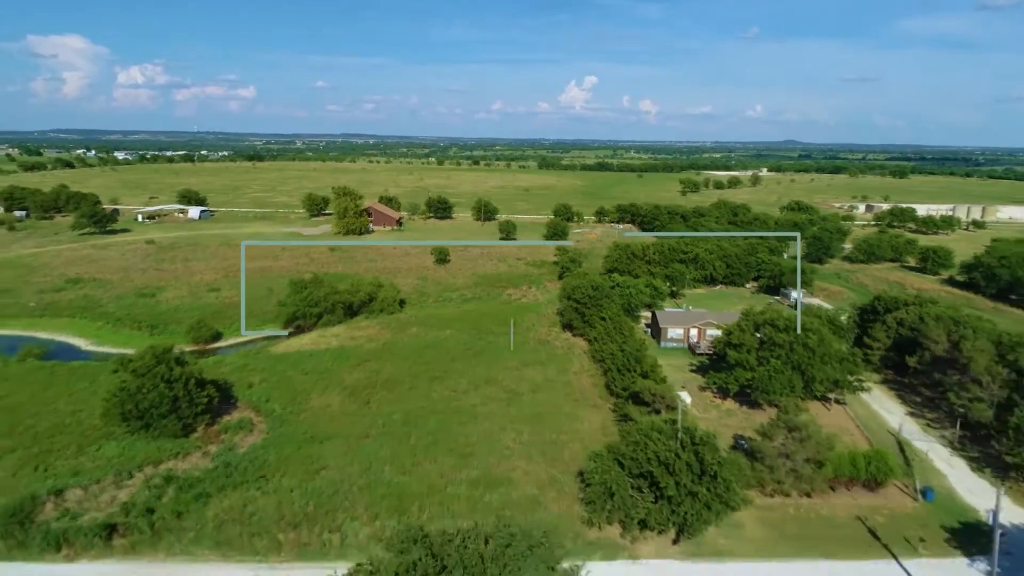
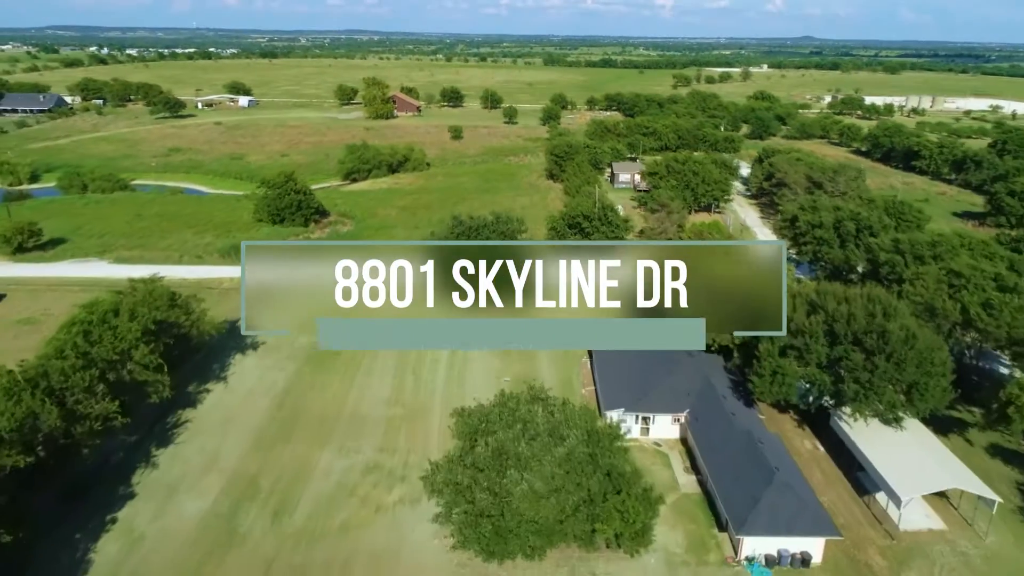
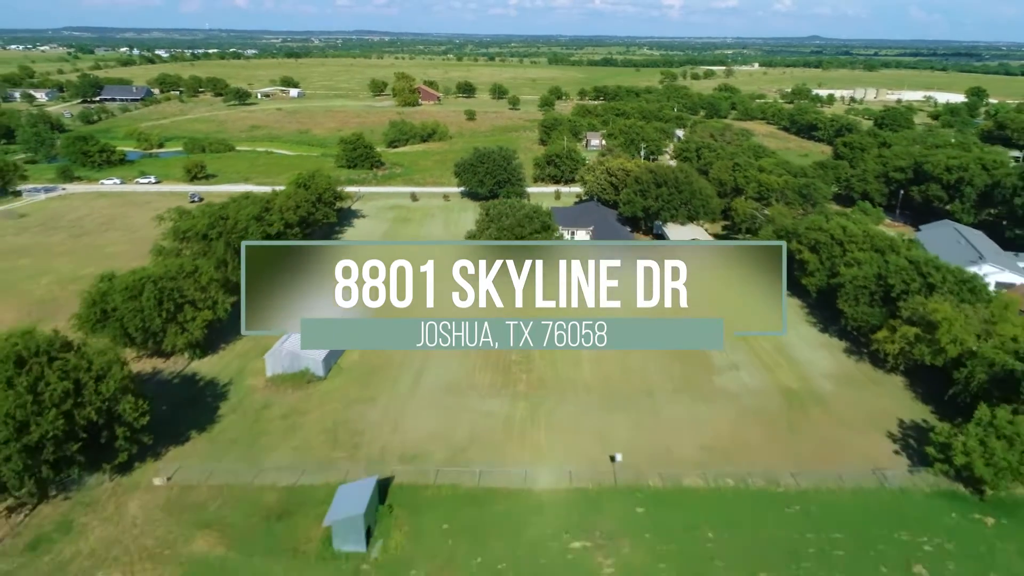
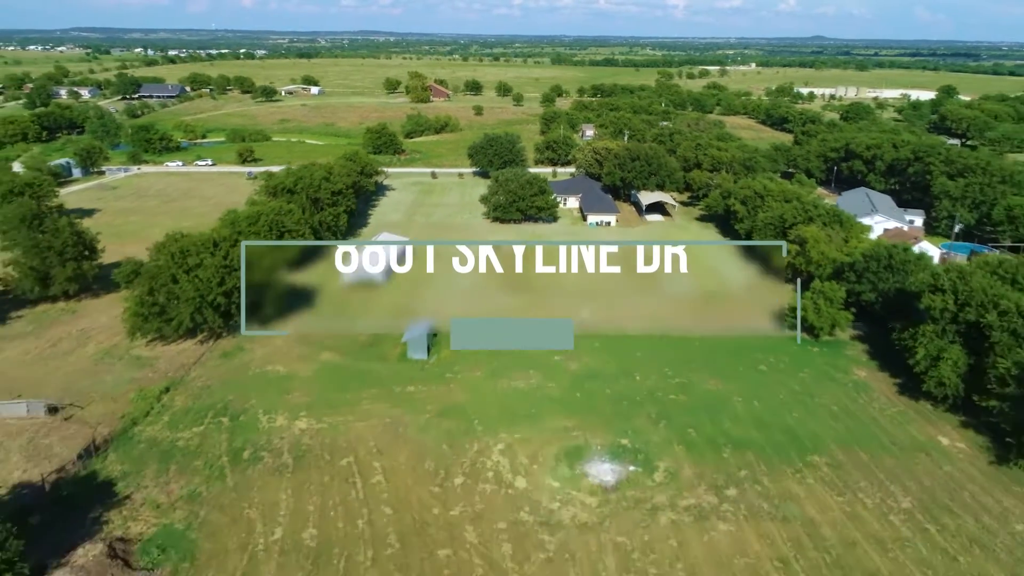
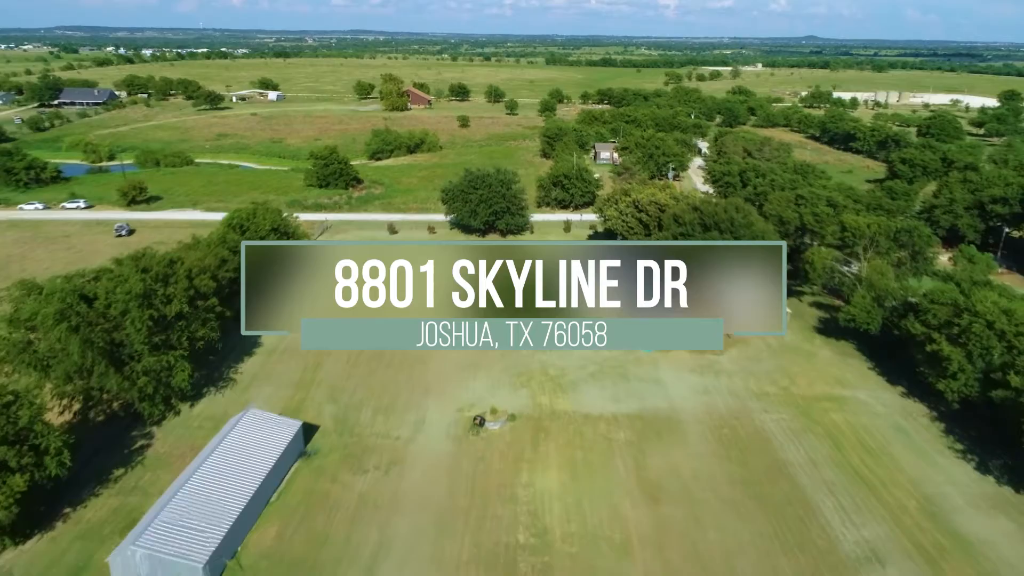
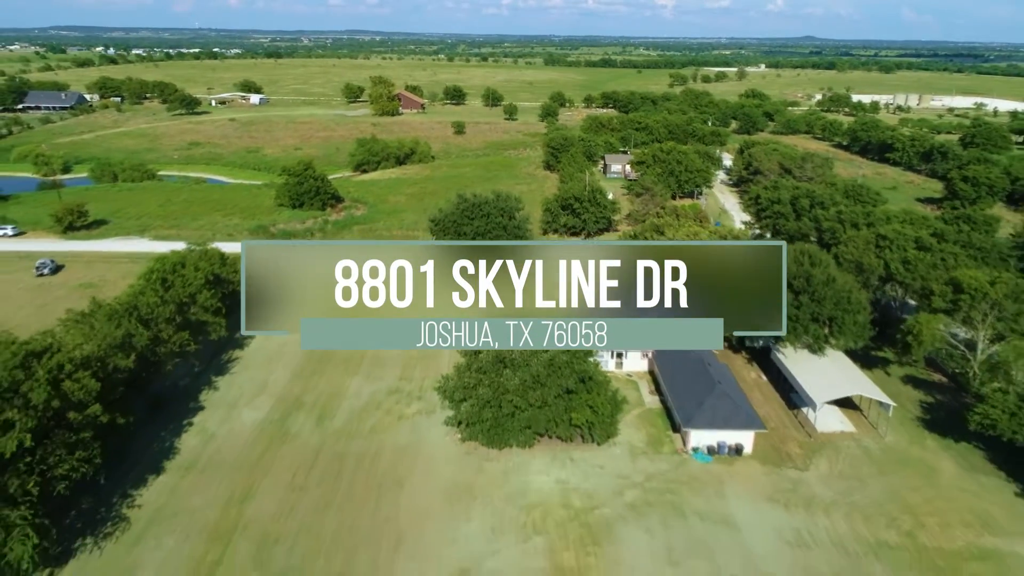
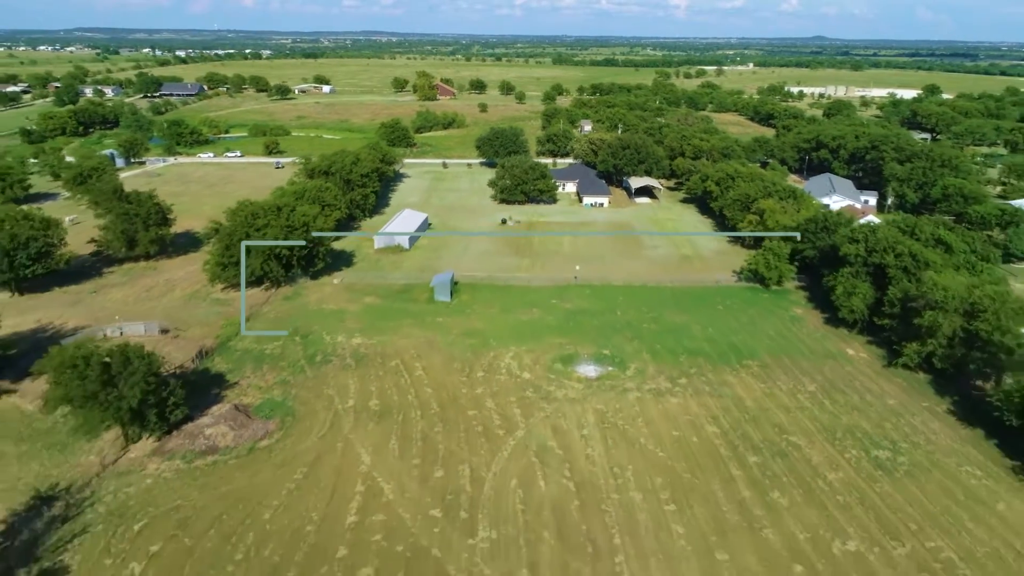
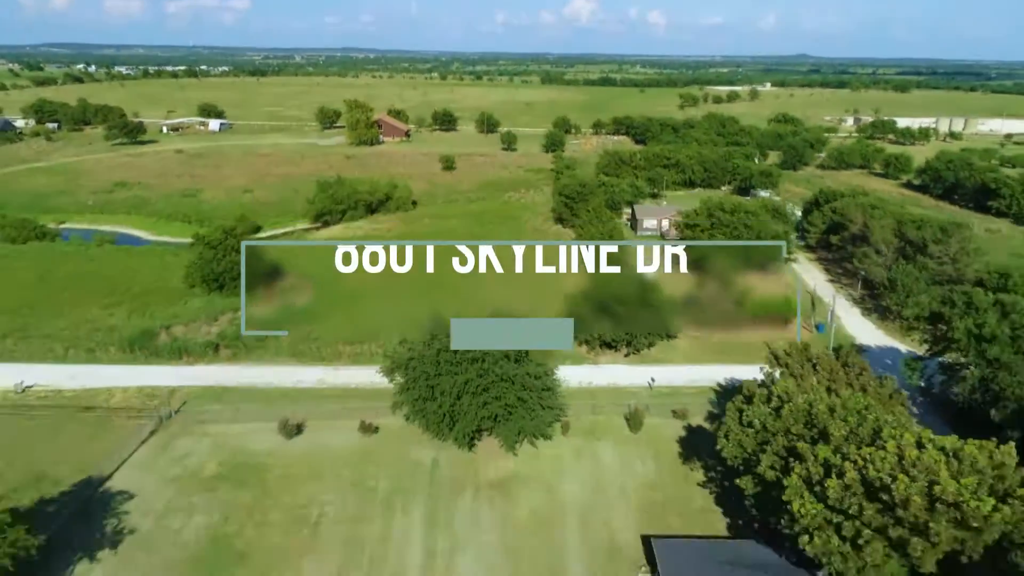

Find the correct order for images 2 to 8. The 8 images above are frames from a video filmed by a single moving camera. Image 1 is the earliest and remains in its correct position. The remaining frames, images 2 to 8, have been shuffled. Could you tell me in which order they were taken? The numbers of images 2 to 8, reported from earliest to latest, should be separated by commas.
8, 2, 6, 5, 3, 4, 7
